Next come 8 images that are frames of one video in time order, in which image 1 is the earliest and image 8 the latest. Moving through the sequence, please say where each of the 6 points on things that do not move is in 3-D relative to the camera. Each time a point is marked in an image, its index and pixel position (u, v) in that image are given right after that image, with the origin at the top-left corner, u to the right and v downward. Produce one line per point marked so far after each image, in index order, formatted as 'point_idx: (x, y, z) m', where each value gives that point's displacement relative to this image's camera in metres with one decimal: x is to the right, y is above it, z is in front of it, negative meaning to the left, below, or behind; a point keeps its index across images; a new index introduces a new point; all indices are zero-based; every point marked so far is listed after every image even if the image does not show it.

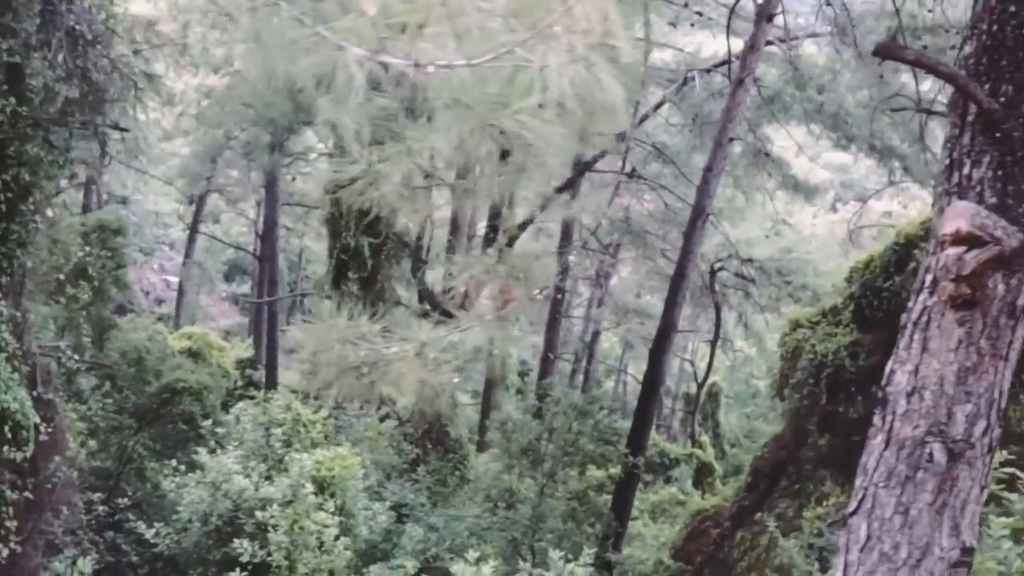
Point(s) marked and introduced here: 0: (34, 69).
0: (-3.0, +1.4, +4.8) m
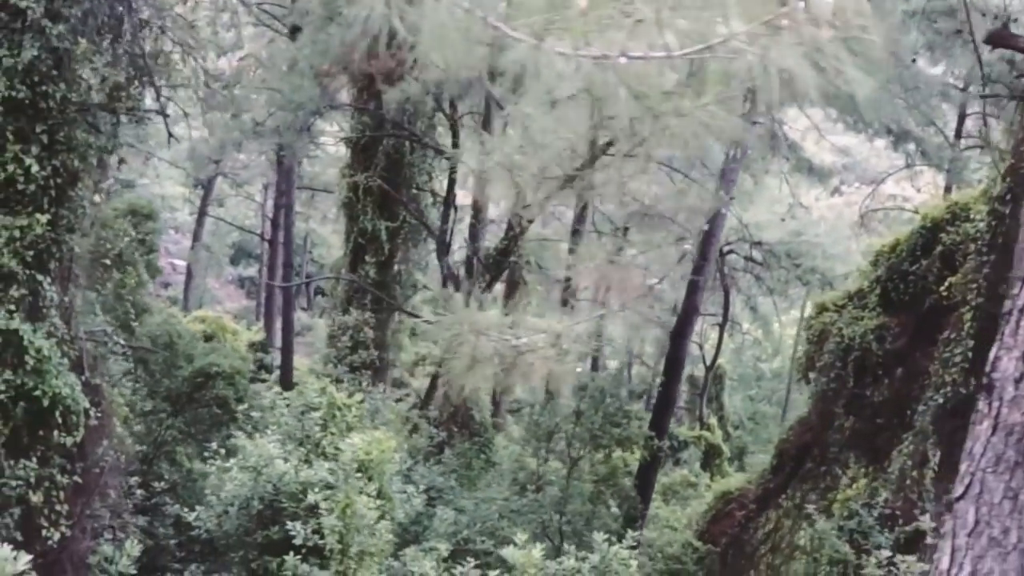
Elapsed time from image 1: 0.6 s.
0: (-2.7, +1.5, +4.7) m
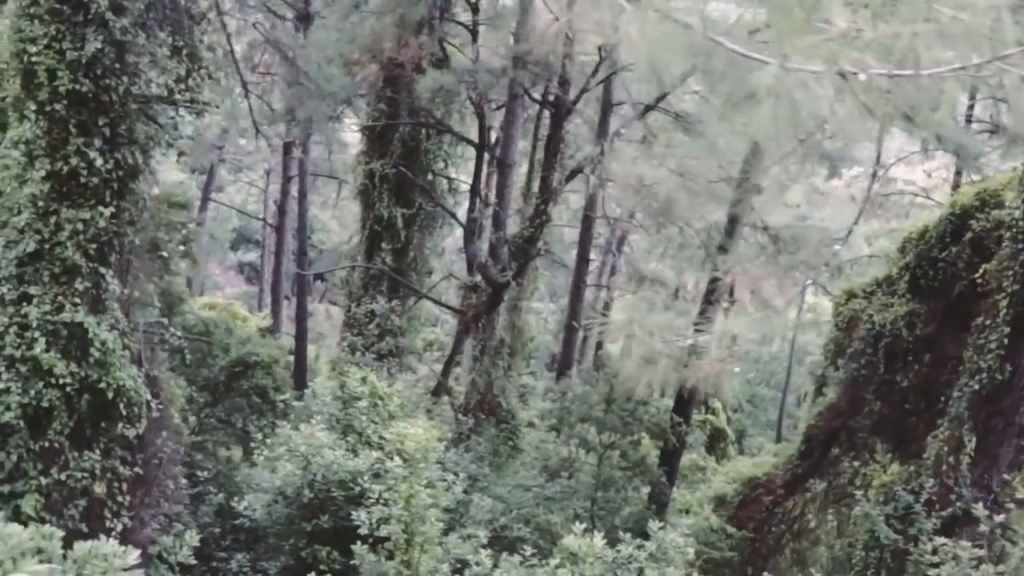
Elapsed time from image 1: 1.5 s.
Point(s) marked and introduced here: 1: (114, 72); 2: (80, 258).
0: (-2.4, +1.5, +4.7) m
1: (-2.5, +1.4, +4.7) m
2: (-2.7, +0.2, +4.7) m
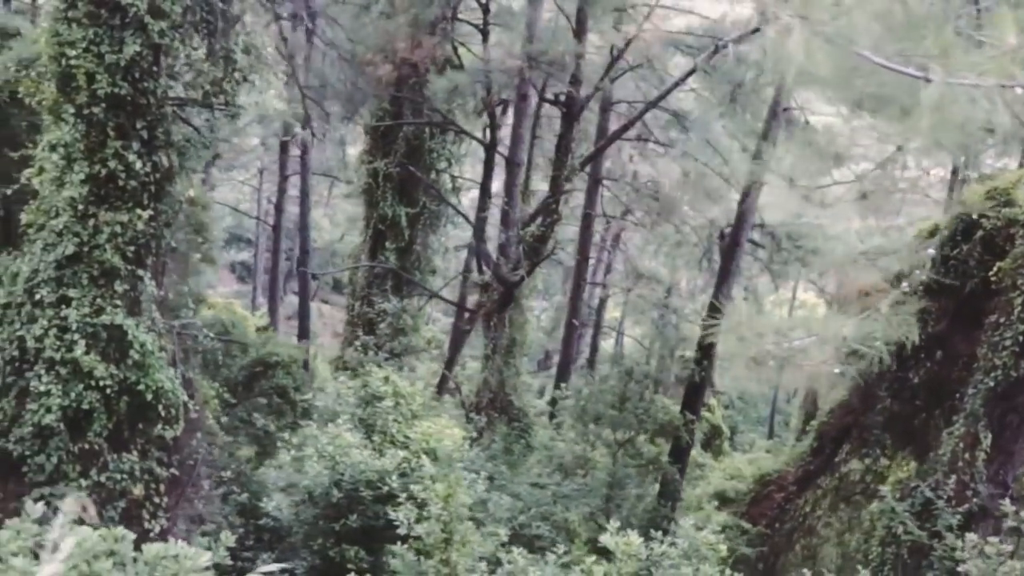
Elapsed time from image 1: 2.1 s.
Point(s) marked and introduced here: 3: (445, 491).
0: (-2.1, +1.5, +4.8) m
1: (-2.3, +1.4, +4.7) m
2: (-2.5, +0.2, +4.7) m
3: (-0.5, -1.5, +5.5) m
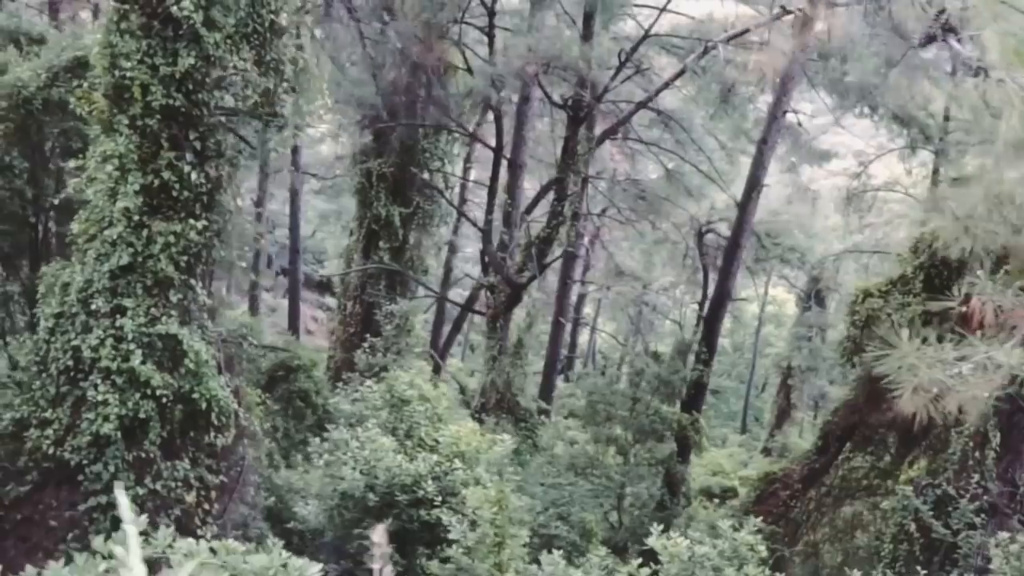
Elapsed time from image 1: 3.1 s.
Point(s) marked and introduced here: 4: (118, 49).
0: (-1.8, +1.5, +4.8) m
1: (-2.0, +1.3, +4.7) m
2: (-2.2, +0.1, +4.7) m
3: (-0.2, -1.6, +5.6) m
4: (-2.4, +1.5, +4.5) m
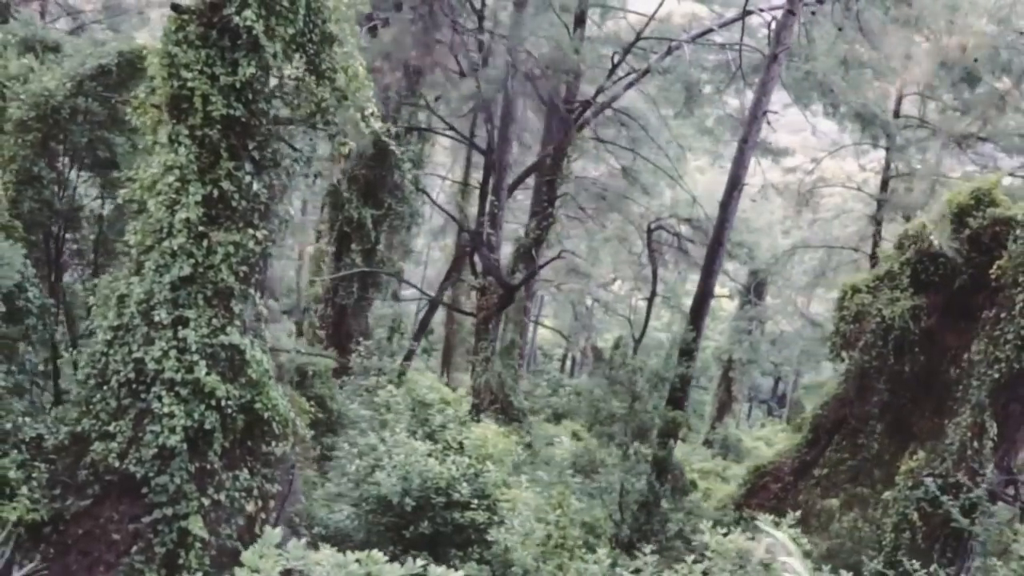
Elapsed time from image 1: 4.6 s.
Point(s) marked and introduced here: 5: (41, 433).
0: (-1.5, +1.4, +4.8) m
1: (-1.6, +1.2, +4.7) m
2: (-1.8, 0.0, +4.7) m
3: (+0.2, -1.6, +5.7) m
4: (-2.1, +1.4, +4.5) m
5: (-3.0, -0.9, +4.7) m
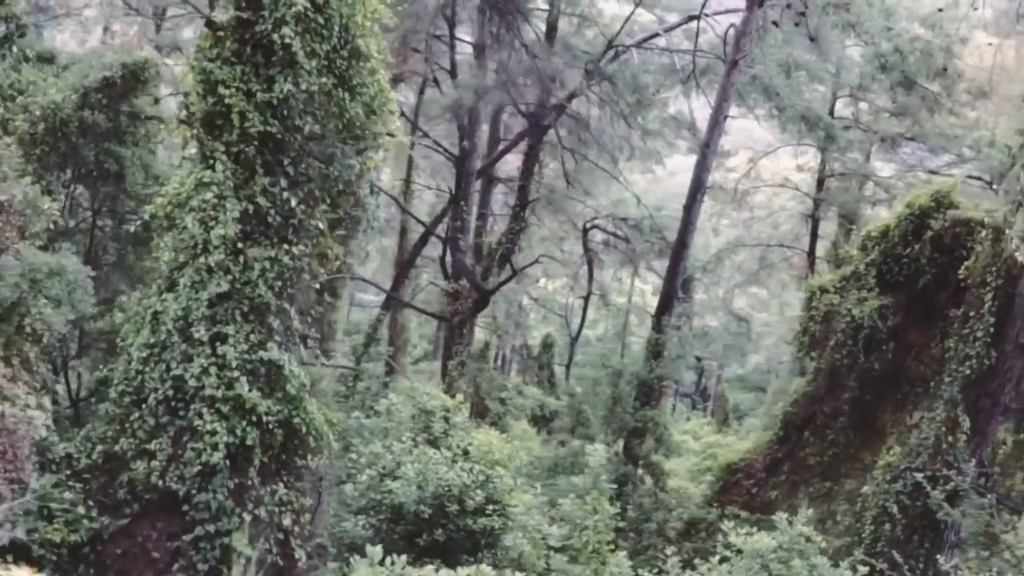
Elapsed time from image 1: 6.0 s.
0: (-1.3, +1.3, +4.8) m
1: (-1.4, +1.1, +4.8) m
2: (-1.6, 0.0, +4.7) m
3: (+0.3, -1.7, +5.8) m
4: (-1.8, +1.3, +4.5) m
5: (-2.8, -1.0, +4.7) m
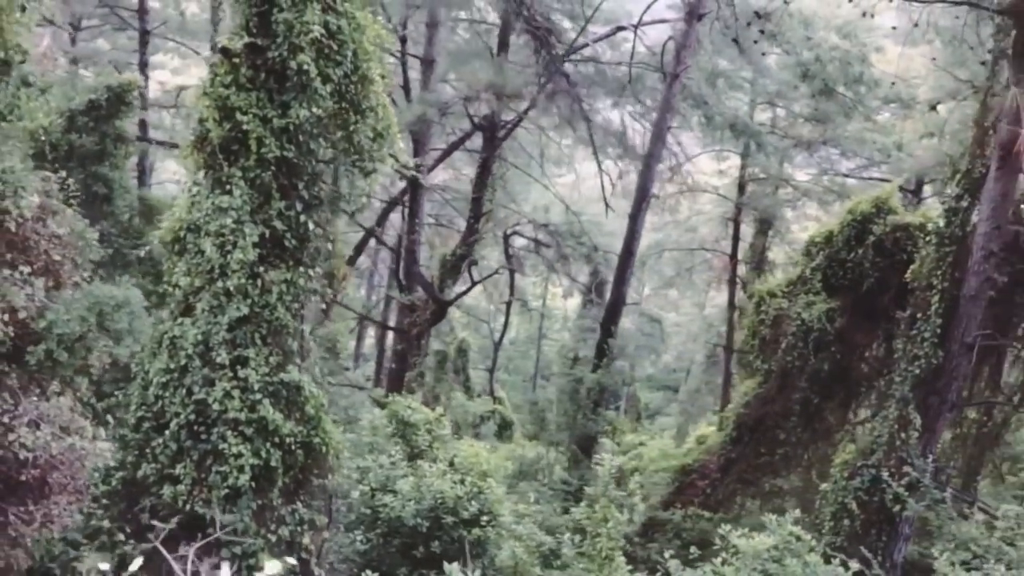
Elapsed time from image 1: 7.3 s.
0: (-1.2, +1.2, +4.9) m
1: (-1.3, +1.0, +4.8) m
2: (-1.5, -0.2, +4.8) m
3: (+0.4, -1.8, +6.0) m
4: (-1.7, +1.2, +4.6) m
5: (-2.6, -1.2, +4.6) m
